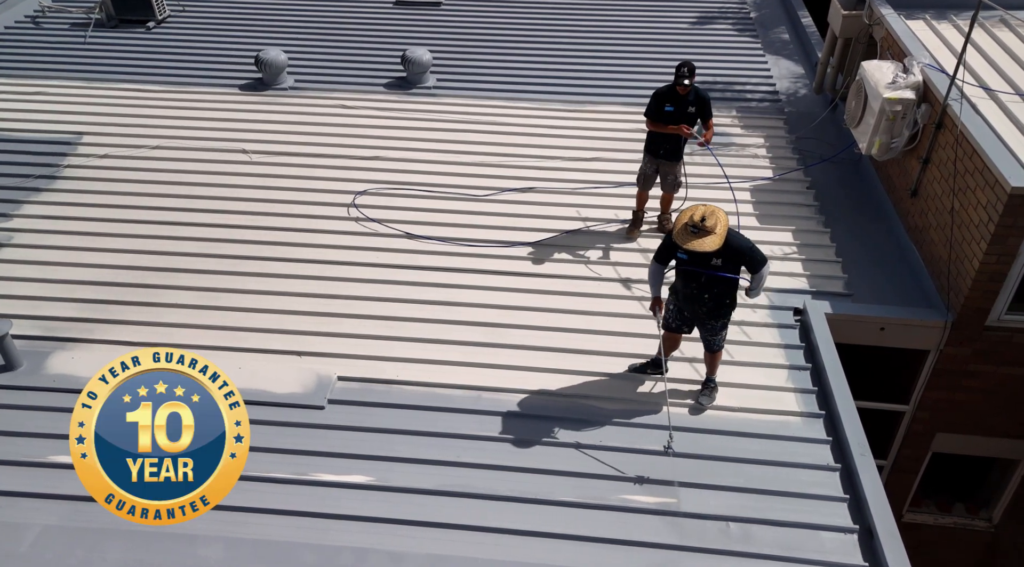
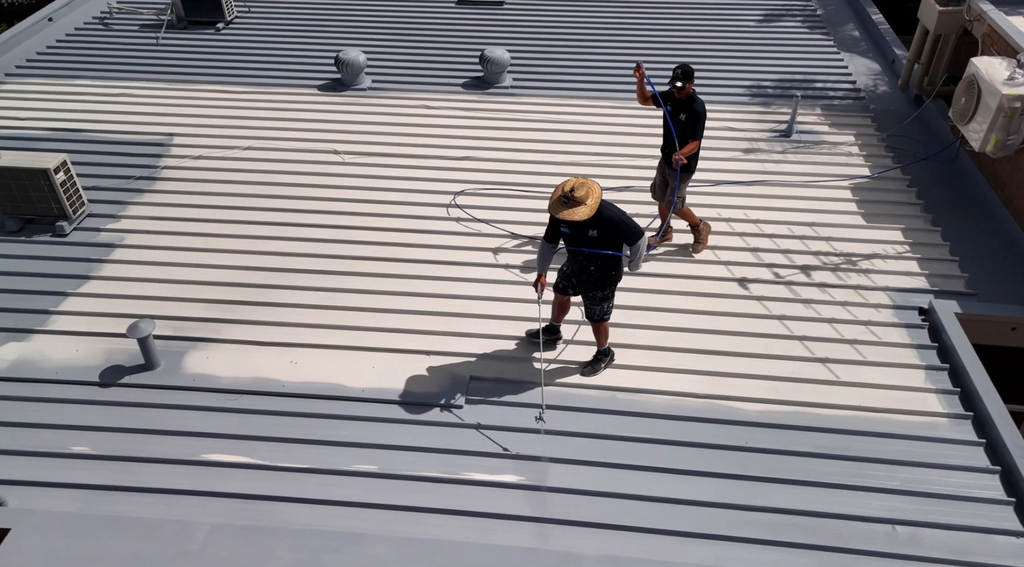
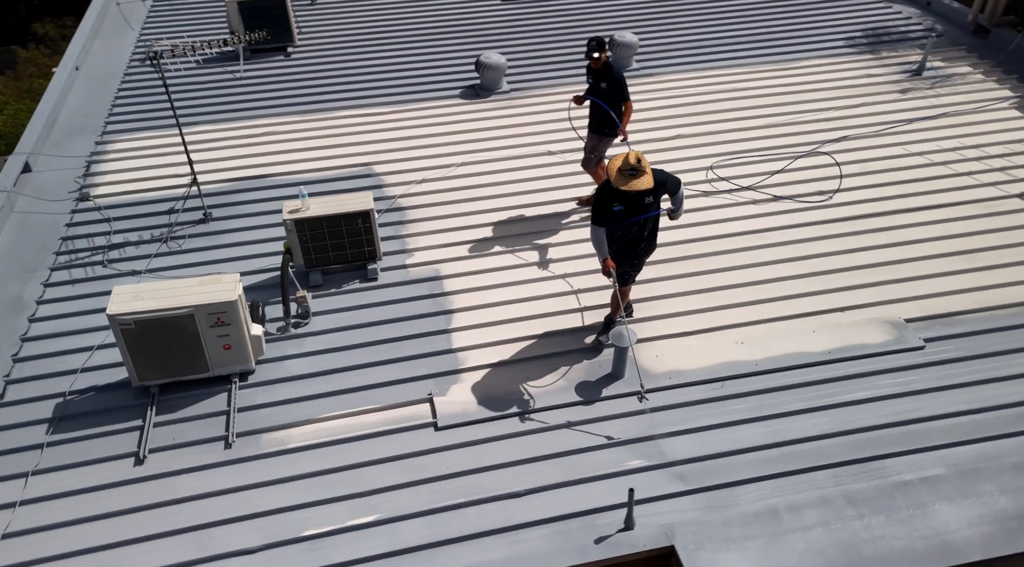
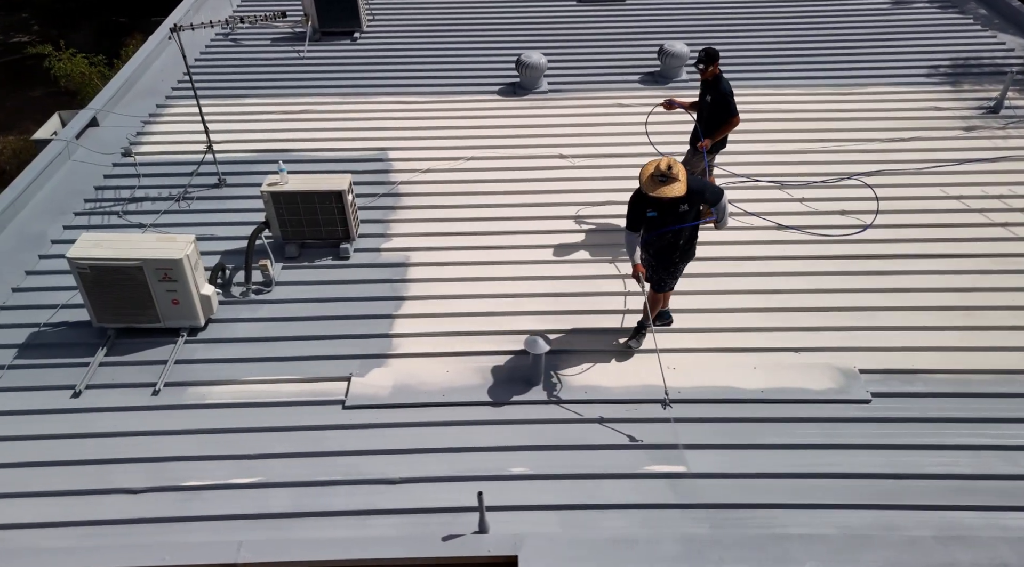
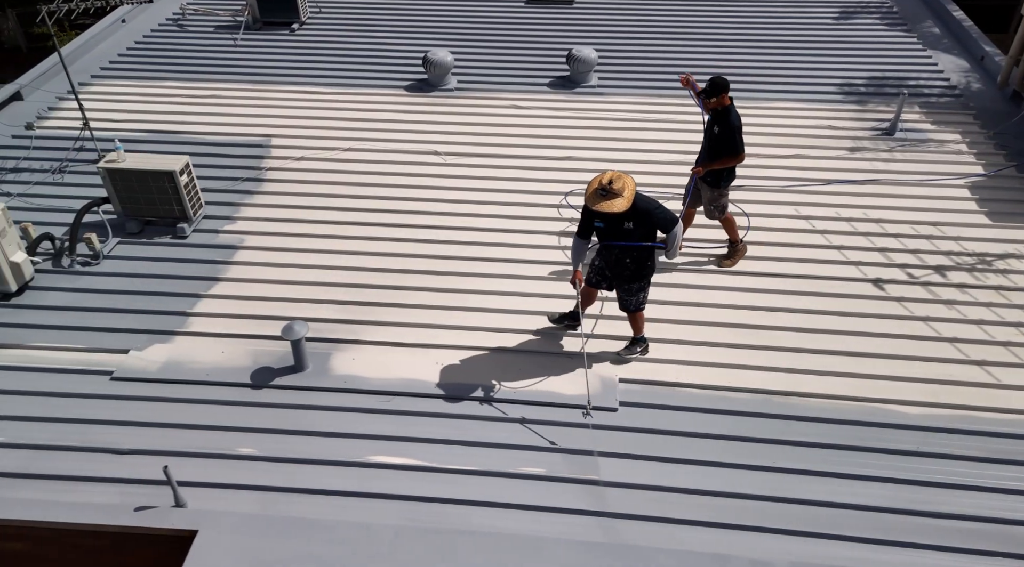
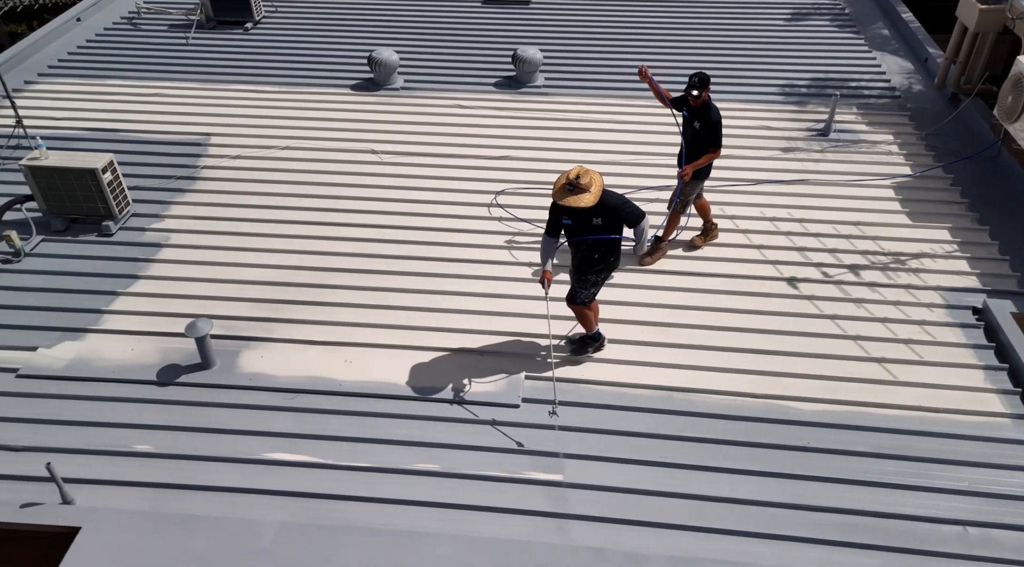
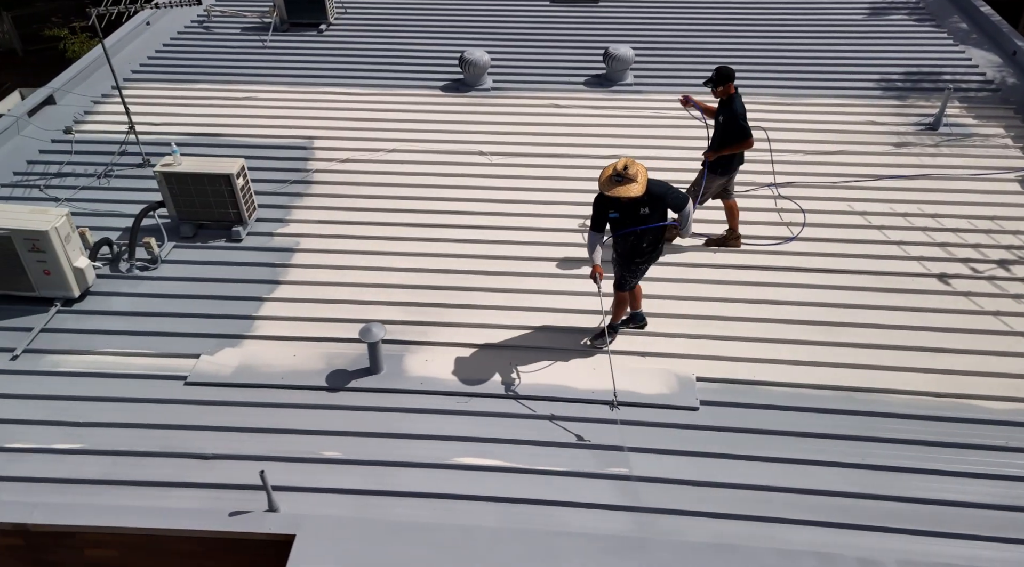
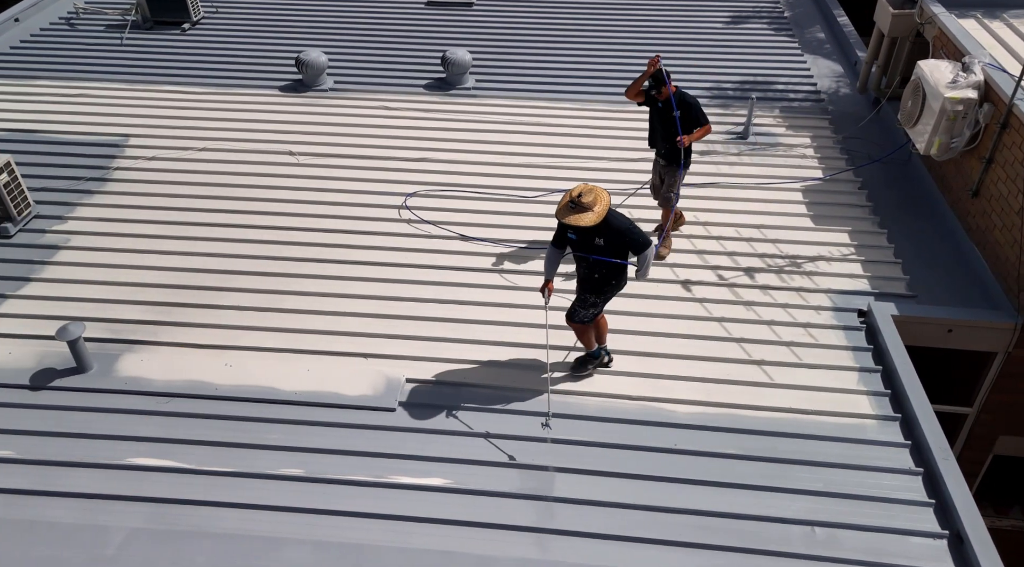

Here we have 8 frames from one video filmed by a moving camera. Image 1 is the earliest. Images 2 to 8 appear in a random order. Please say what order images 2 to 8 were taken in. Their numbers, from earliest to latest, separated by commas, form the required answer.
8, 2, 6, 5, 7, 4, 3
